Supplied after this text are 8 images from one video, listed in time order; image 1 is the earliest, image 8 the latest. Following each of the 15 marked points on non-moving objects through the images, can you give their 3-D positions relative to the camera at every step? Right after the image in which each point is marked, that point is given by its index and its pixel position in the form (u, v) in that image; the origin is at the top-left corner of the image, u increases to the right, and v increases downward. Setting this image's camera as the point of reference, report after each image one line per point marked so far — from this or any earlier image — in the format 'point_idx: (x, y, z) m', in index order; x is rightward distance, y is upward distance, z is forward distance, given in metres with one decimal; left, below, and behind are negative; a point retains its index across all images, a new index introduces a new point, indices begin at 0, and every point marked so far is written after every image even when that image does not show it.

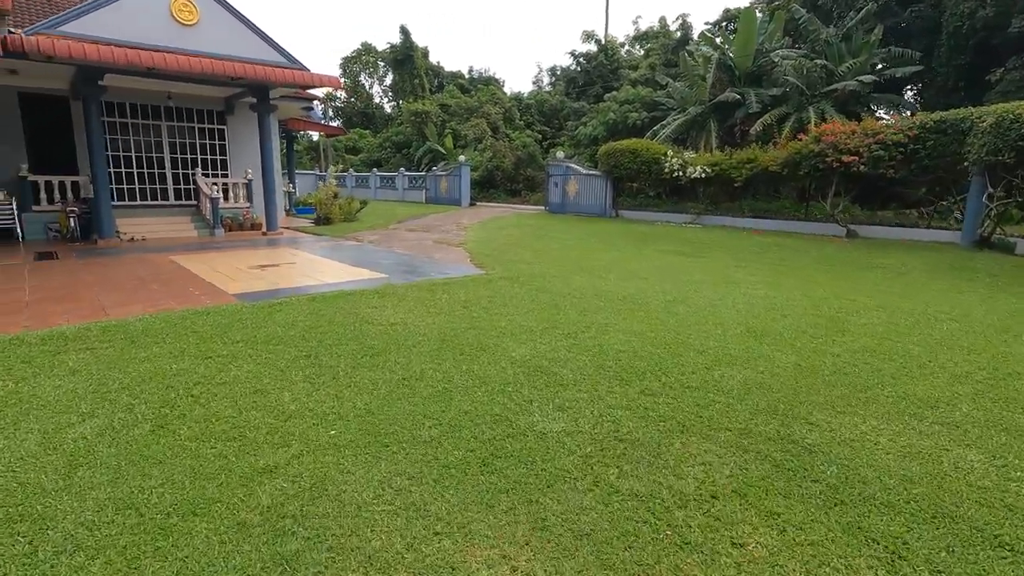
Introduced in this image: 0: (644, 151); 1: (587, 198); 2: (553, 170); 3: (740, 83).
0: (+3.3, +3.5, +13.6) m
1: (+2.1, +2.5, +15.4) m
2: (+1.2, +3.6, +16.1) m
3: (+6.9, +6.2, +16.3) m
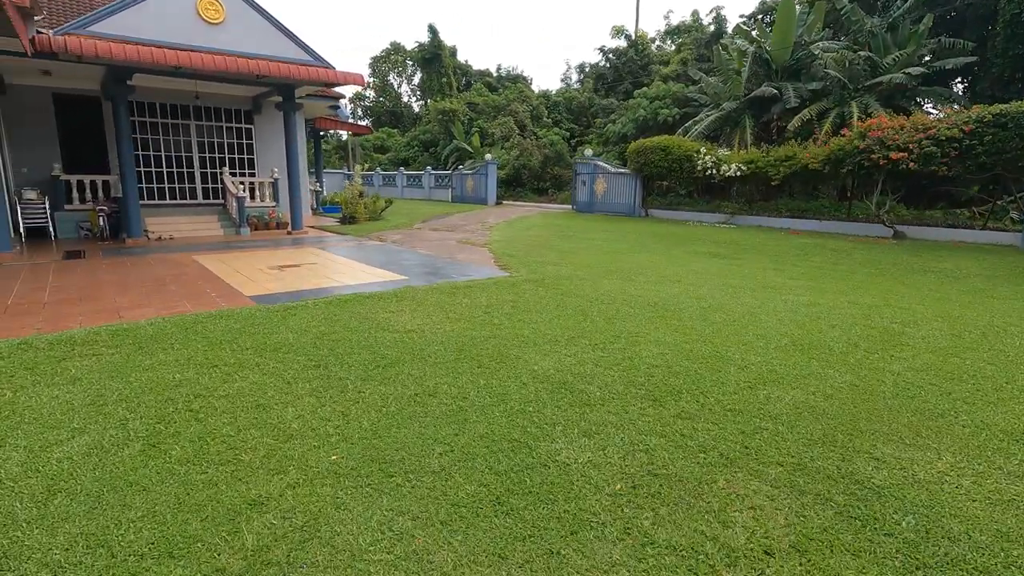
0: (+4.0, +3.4, +13.1) m
1: (+2.9, +2.5, +15.0) m
2: (+2.0, +3.5, +15.8) m
3: (+7.7, +6.1, +15.7) m
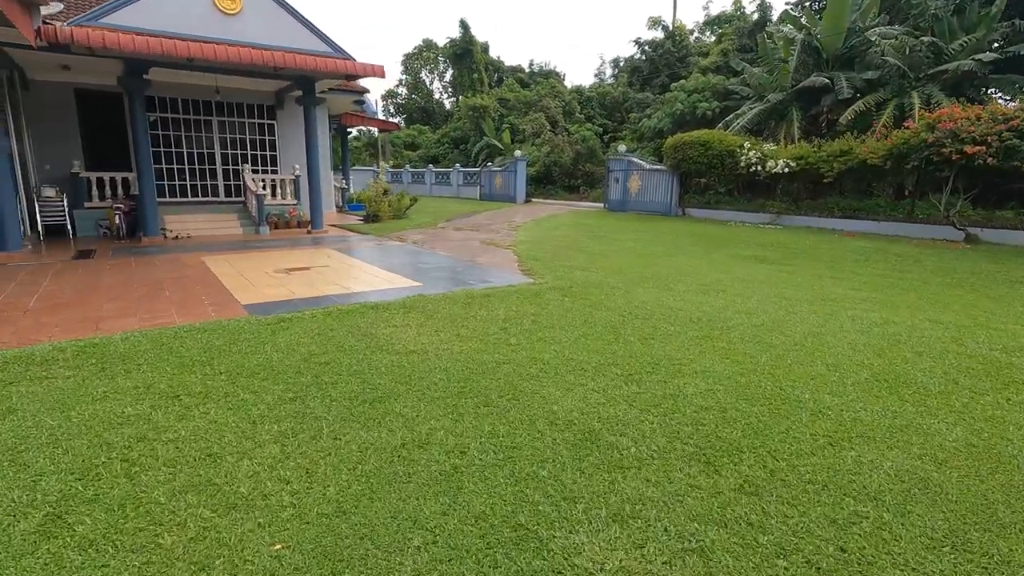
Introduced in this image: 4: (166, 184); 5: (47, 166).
0: (+4.7, +3.3, +12.2) m
1: (+3.7, +2.4, +14.2) m
2: (+2.8, +3.5, +15.0) m
3: (+8.5, +6.0, +14.6) m
4: (-7.0, +2.1, +10.9) m
5: (-8.5, +2.2, +9.8) m
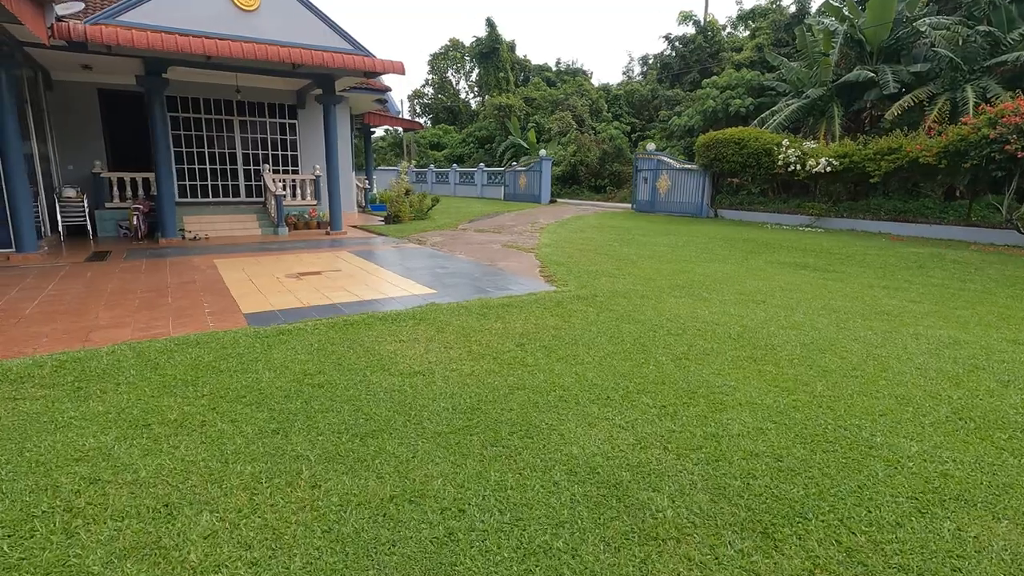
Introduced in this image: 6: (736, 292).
0: (+5.2, +3.2, +11.6) m
1: (+4.3, +2.3, +13.6) m
2: (+3.5, +3.4, +14.5) m
3: (+9.2, +5.8, +13.8) m
4: (-6.5, +2.1, +10.8) m
5: (-8.0, +2.2, +9.8) m
6: (+2.3, 0.0, +5.6) m
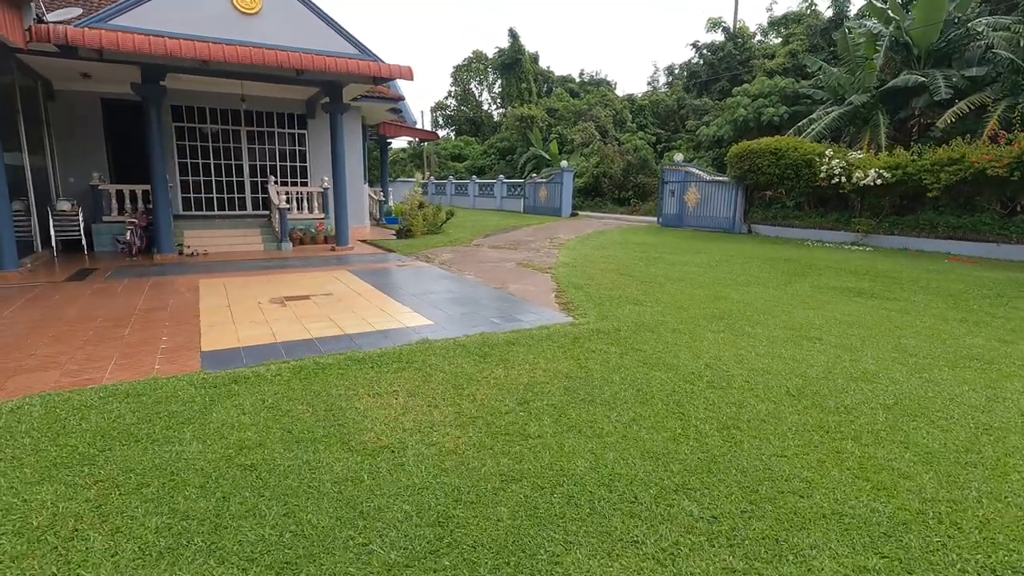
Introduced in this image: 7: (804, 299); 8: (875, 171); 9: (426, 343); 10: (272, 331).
0: (+5.6, +2.7, +10.7) m
1: (+4.7, +1.8, +12.7) m
2: (+4.0, +2.9, +13.7) m
3: (+9.7, +5.3, +12.8) m
4: (-6.2, +1.8, +10.4) m
5: (-7.7, +1.9, +9.4) m
6: (+2.4, -0.3, +4.8) m
7: (+3.2, -0.1, +5.9) m
8: (+6.5, +2.1, +9.6) m
9: (-0.6, -0.4, +3.9) m
10: (-1.9, -0.3, +4.3) m
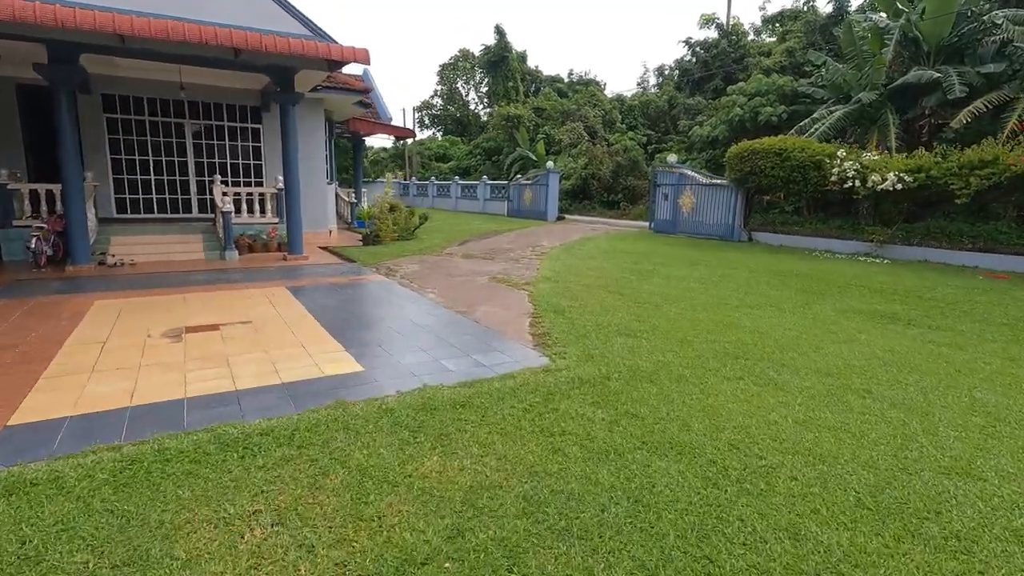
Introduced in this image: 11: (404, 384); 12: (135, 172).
0: (+5.2, +2.5, +9.8) m
1: (+4.3, +1.6, +11.8) m
2: (+3.5, +2.6, +12.7) m
3: (+9.2, +5.0, +11.9) m
4: (-6.6, +1.5, +9.2) m
5: (-8.1, +1.7, +8.2) m
6: (+2.1, -0.6, +3.7) m
7: (+2.9, -0.4, +4.8) m
8: (+6.1, +1.8, +8.6) m
9: (-0.9, -0.6, +2.8) m
10: (-2.2, -0.6, +3.1) m
11: (-0.6, -0.6, +3.2) m
12: (-6.4, +2.0, +9.1) m
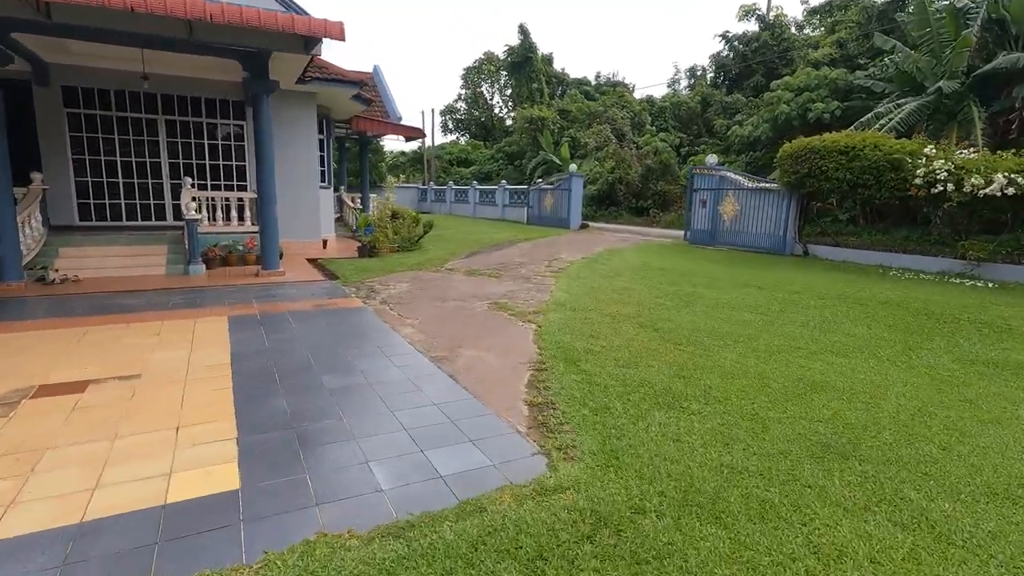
0: (+5.4, +2.1, +8.2) m
1: (+4.6, +1.2, +10.2) m
2: (+3.9, +2.2, +11.1) m
3: (+9.6, +4.6, +10.1) m
4: (-6.4, +1.3, +8.1) m
5: (-8.0, +1.5, +7.2) m
6: (+2.0, -0.9, +2.2) m
7: (+2.8, -0.7, +3.3) m
8: (+6.2, +1.4, +6.9) m
9: (-1.1, -0.9, +1.5) m
10: (-2.3, -0.8, +1.8) m
11: (-0.8, -0.8, +1.8) m
12: (-6.2, +1.7, +8.0) m
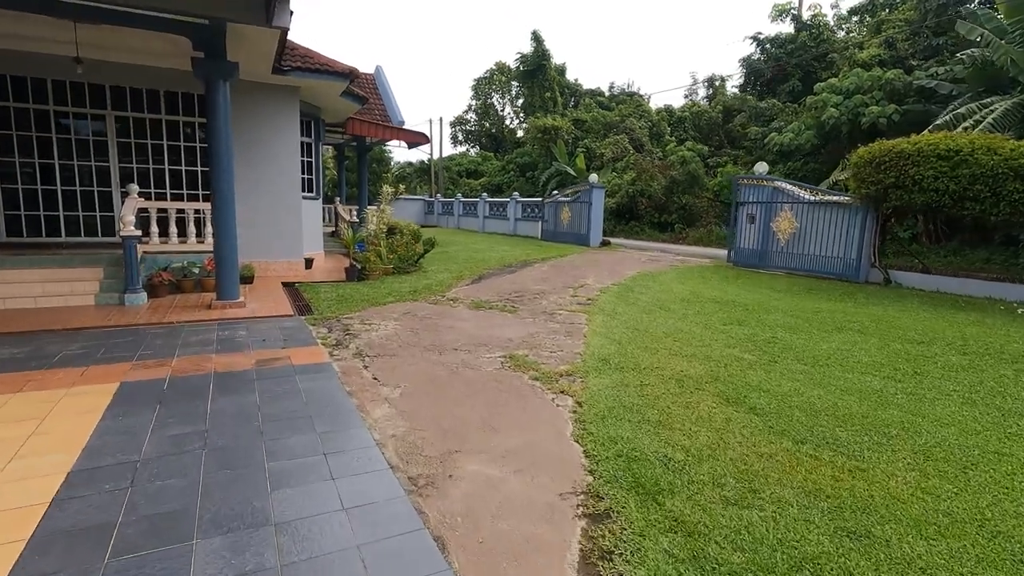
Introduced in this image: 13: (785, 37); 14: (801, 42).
0: (+5.6, +1.6, +6.5) m
1: (+4.8, +0.7, +8.5) m
2: (+4.2, +1.7, +9.5) m
3: (+9.8, +4.0, +8.5) m
4: (-6.2, +0.9, +6.7) m
5: (-7.8, +1.1, +5.8) m
6: (+2.1, -1.2, +0.6) m
7: (+3.0, -1.0, +1.7) m
8: (+6.4, +1.0, +5.3) m
9: (-1.0, -1.1, -0.1) m
10: (-2.2, -1.1, +0.3) m
11: (-0.7, -1.1, +0.2) m
12: (-6.0, +1.3, +6.6) m
13: (+9.2, +8.5, +18.2) m
14: (+9.4, +8.0, +17.6) m
